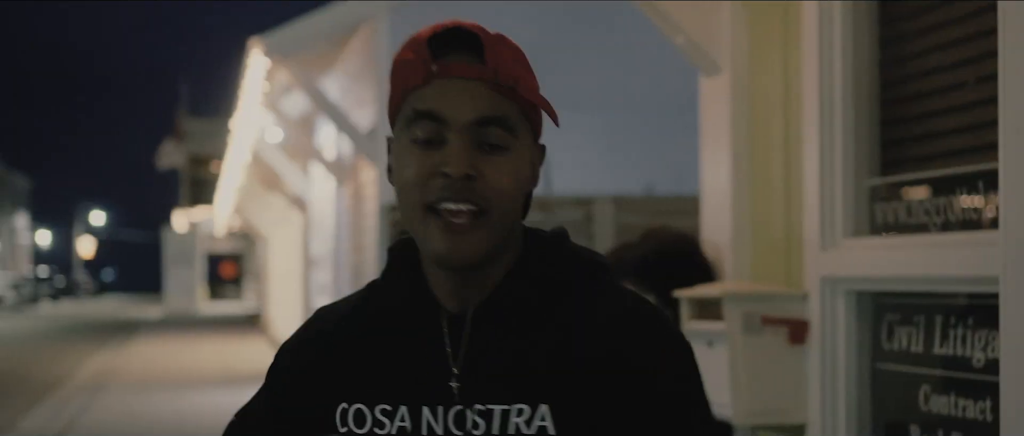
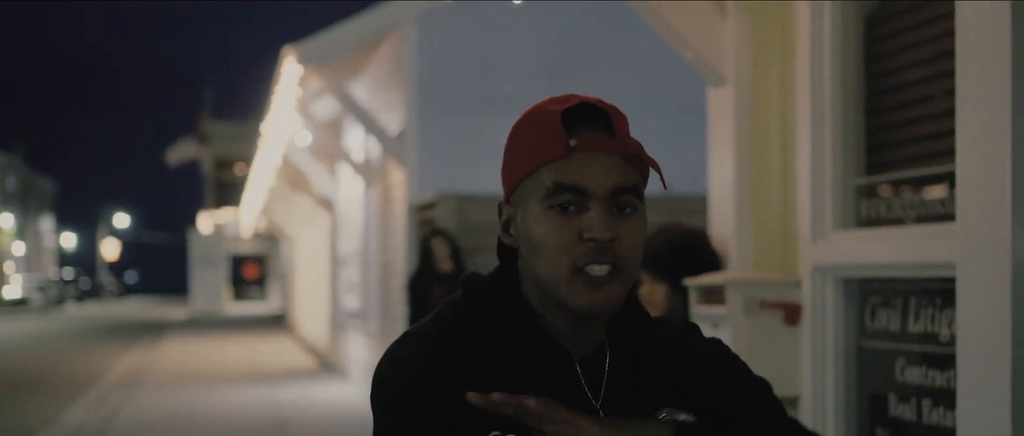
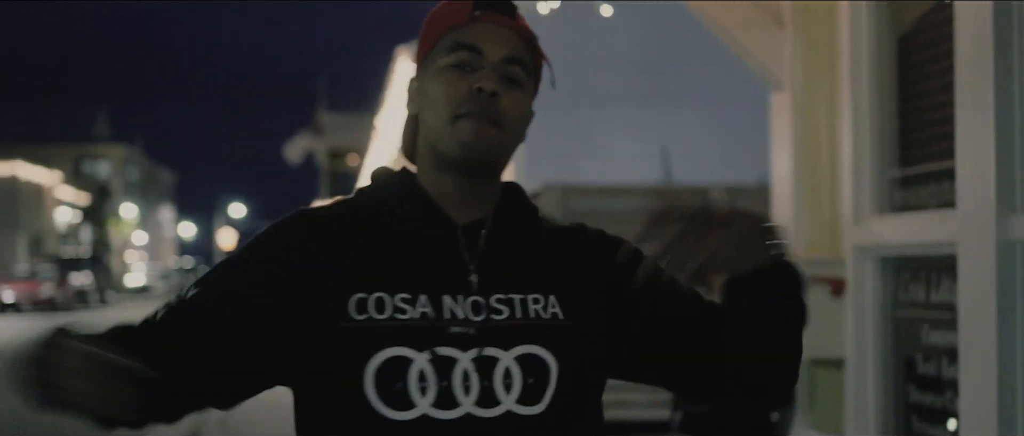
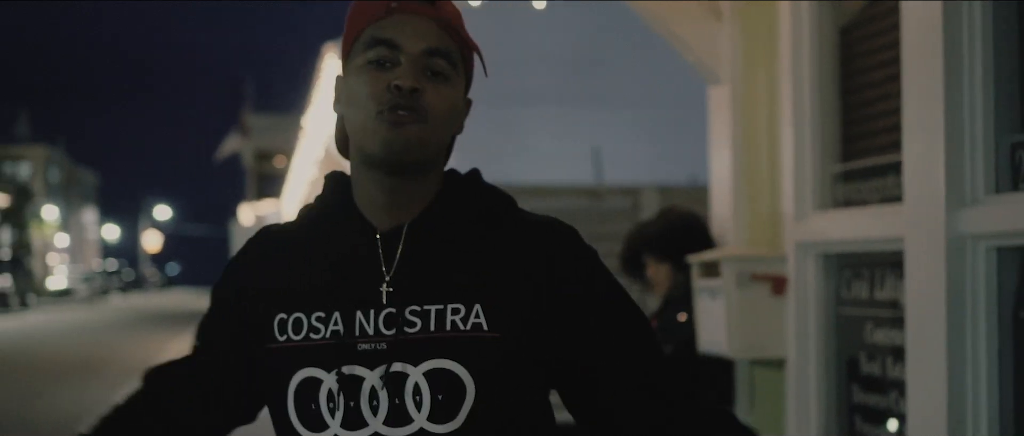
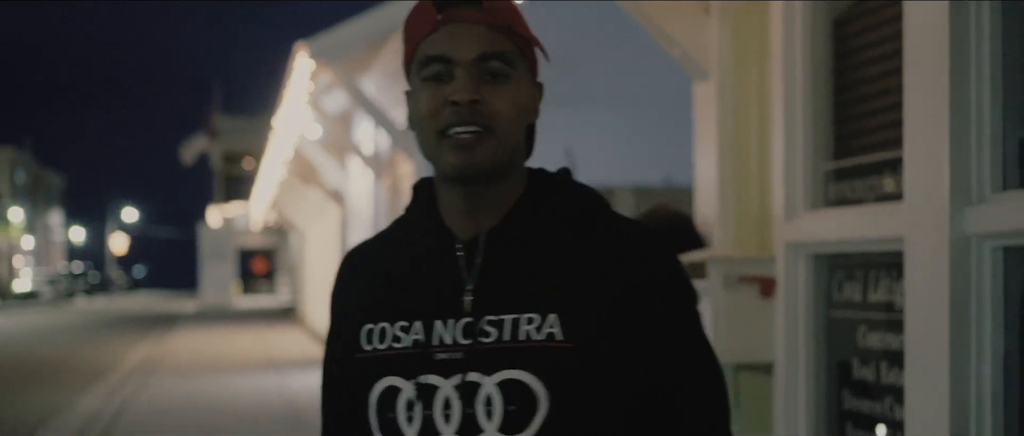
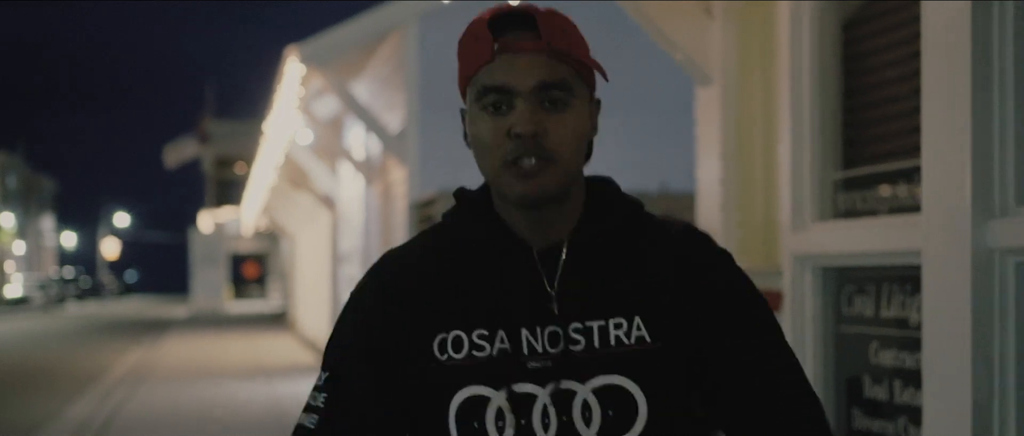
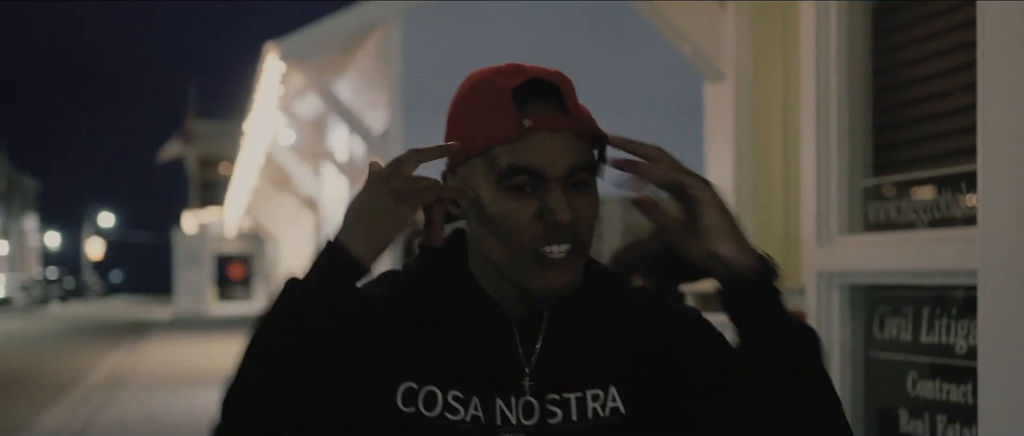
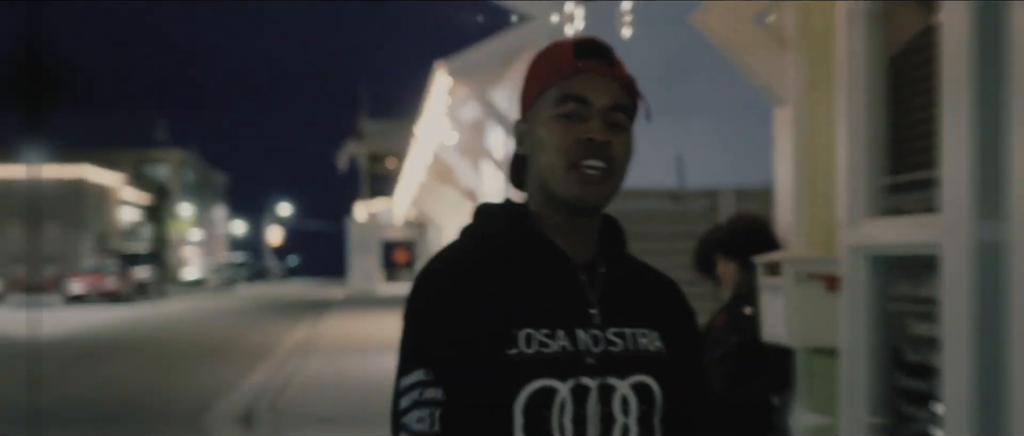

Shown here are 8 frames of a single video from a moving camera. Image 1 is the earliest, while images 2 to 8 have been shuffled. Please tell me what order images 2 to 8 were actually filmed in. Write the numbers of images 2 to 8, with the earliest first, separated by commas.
7, 2, 6, 5, 4, 3, 8
